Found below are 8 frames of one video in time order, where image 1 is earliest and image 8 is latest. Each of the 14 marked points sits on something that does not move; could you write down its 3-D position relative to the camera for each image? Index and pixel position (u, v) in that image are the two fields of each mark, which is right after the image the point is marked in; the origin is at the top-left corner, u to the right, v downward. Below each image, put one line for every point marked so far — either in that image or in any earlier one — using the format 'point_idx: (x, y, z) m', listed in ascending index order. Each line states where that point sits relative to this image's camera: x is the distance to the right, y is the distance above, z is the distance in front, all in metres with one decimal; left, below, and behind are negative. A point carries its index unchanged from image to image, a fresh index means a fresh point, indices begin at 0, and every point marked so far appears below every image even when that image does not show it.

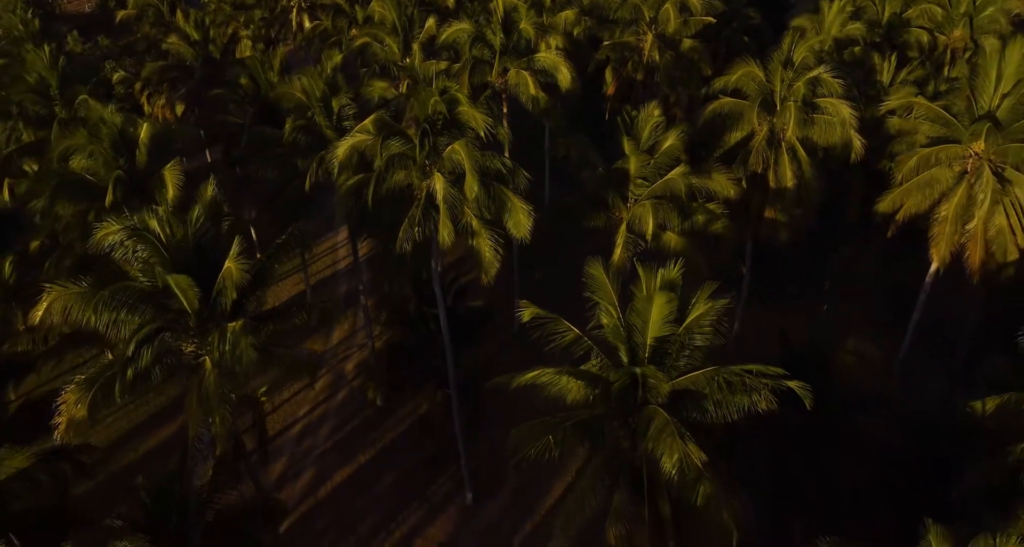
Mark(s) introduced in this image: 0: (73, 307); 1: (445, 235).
0: (-7.5, -0.6, +14.2) m
1: (-1.4, +0.9, +17.7) m
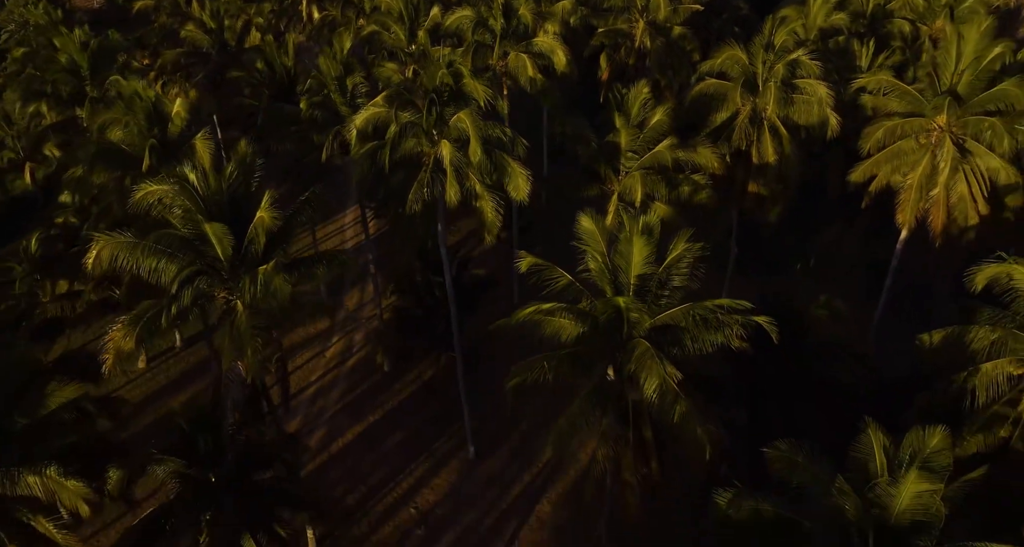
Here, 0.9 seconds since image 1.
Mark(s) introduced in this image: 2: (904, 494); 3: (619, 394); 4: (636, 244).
0: (-7.5, +0.4, +16.0) m
1: (-1.4, +1.9, +19.4) m
2: (+5.6, -3.1, +12.1) m
3: (+2.1, -2.4, +16.1) m
4: (+2.4, +0.7, +16.1) m
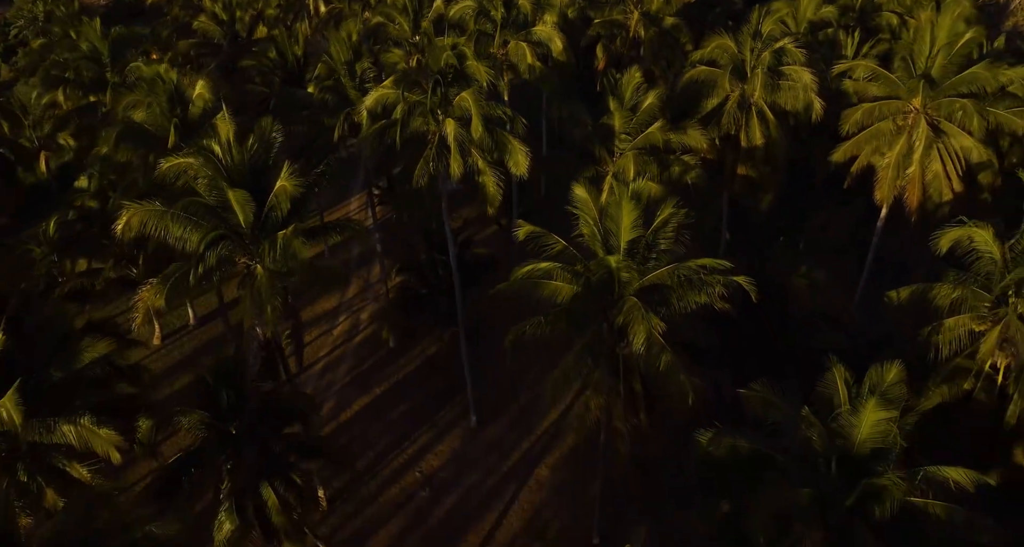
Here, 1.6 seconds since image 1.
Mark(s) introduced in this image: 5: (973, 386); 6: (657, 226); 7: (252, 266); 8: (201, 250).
0: (-7.6, +1.1, +17.3) m
1: (-1.4, +2.7, +20.8) m
2: (+5.6, -2.4, +13.4) m
3: (+2.1, -1.6, +17.4) m
4: (+2.4, +1.4, +17.4) m
5: (+9.4, -2.3, +16.8) m
6: (+3.1, +1.1, +17.8) m
7: (-5.7, +0.1, +18.3) m
8: (-6.5, +0.5, +17.5) m
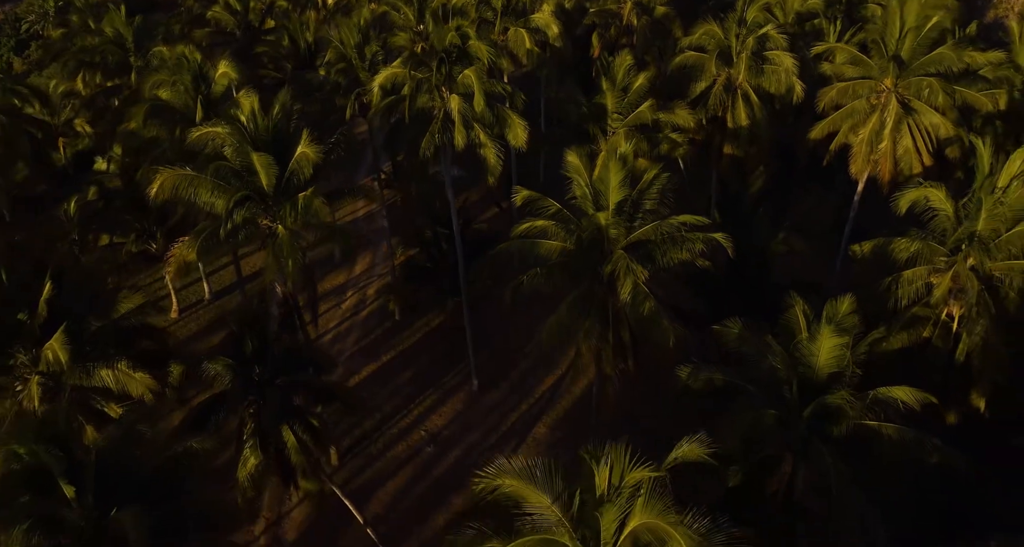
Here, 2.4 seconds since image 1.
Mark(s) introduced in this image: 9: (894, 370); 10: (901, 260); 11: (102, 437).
0: (-7.6, +2.1, +19.1) m
1: (-1.4, +3.6, +22.5) m
2: (+5.6, -1.4, +15.1) m
3: (+2.0, -0.6, +19.2) m
4: (+2.3, +2.4, +19.1) m
5: (+9.3, -1.3, +18.5) m
6: (+3.1, +2.0, +19.5) m
7: (-5.7, +1.1, +20.0) m
8: (-6.5, +1.5, +19.2) m
9: (+8.6, -2.2, +18.6) m
10: (+8.7, +0.3, +18.7) m
11: (-7.4, -2.6, +15.4) m
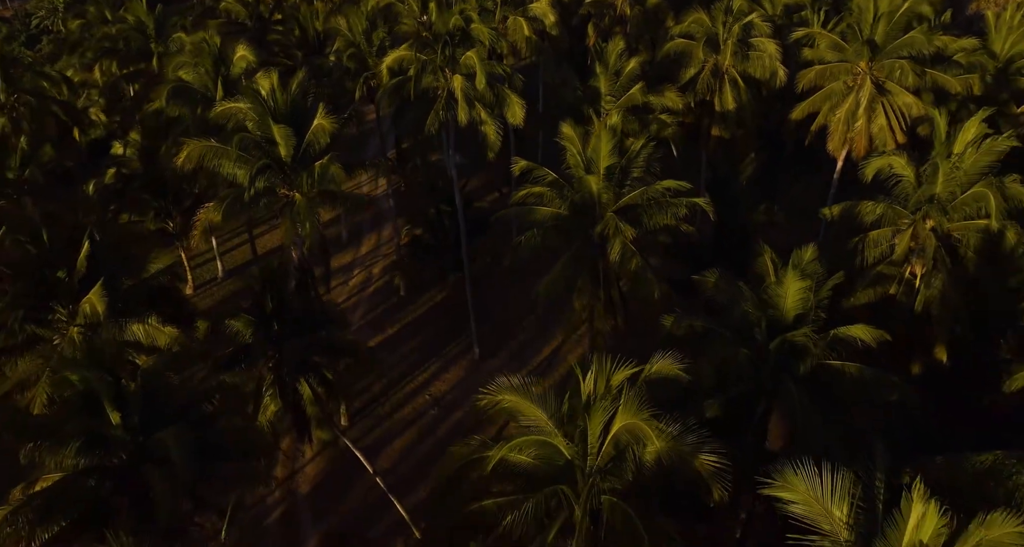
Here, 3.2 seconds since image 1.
0: (-7.6, +3.0, +20.8) m
1: (-1.5, +4.6, +24.2) m
2: (+5.6, -0.4, +16.8) m
3: (+2.0, +0.3, +20.8) m
4: (+2.3, +3.3, +20.8) m
5: (+9.3, -0.4, +20.2) m
6: (+3.0, +3.0, +21.2) m
7: (-5.7, +2.1, +21.7) m
8: (-6.6, +2.4, +20.9) m
9: (+8.6, -1.3, +20.3) m
10: (+8.7, +1.2, +20.4) m
11: (-7.4, -1.7, +17.1) m
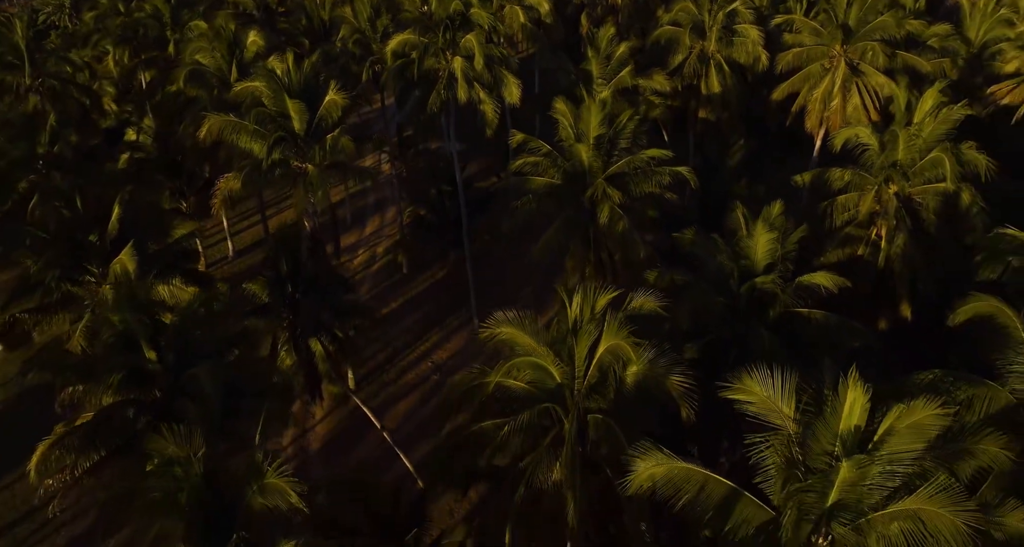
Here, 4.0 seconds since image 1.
0: (-7.7, +4.0, +22.5) m
1: (-1.6, +5.6, +25.9) m
2: (+5.5, +0.6, +18.5) m
3: (+1.9, +1.3, +22.6) m
4: (+2.2, +4.3, +22.6) m
5: (+9.2, +0.6, +22.0) m
6: (+2.9, +4.0, +22.9) m
7: (-5.8, +3.0, +23.4) m
8: (-6.6, +3.4, +22.6) m
9: (+8.5, -0.3, +22.0) m
10: (+8.6, +2.2, +22.1) m
11: (-7.5, -0.7, +18.8) m
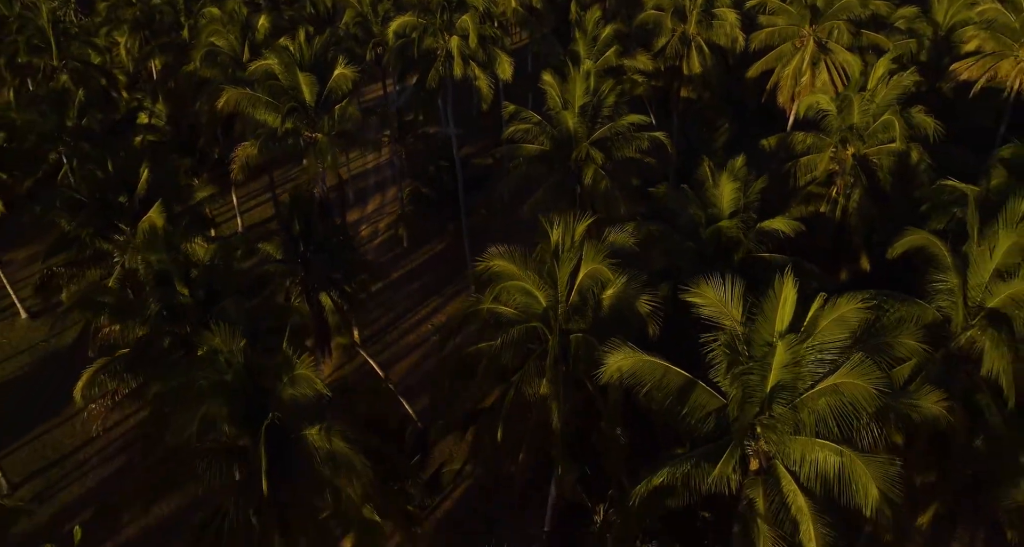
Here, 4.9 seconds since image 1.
0: (-7.9, +5.2, +24.6) m
1: (-1.8, +6.8, +28.1) m
2: (+5.3, +1.9, +20.7) m
3: (+1.7, +2.6, +24.7) m
4: (+2.0, +5.6, +24.7) m
5: (+9.0, +1.9, +24.1) m
6: (+2.7, +5.3, +25.1) m
7: (-6.1, +4.3, +25.5) m
8: (-6.9, +4.6, +24.7) m
9: (+8.3, +1.1, +24.2) m
10: (+8.4, +3.6, +24.3) m
11: (-7.7, +0.5, +20.9) m
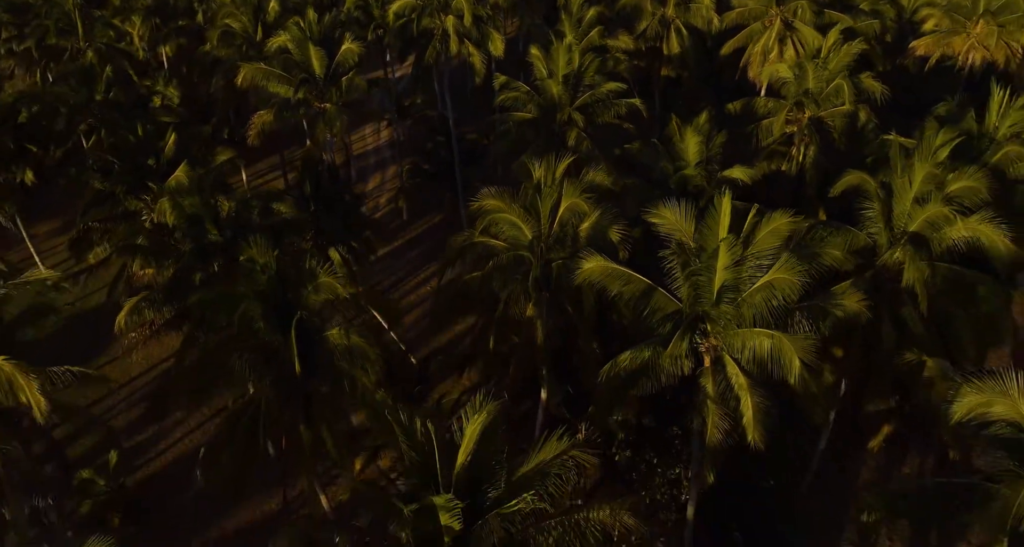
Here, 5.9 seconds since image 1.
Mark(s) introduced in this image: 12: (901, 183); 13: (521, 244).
0: (-8.2, +6.7, +27.2) m
1: (-2.2, +8.3, +30.7) m
2: (+5.0, +3.4, +23.3) m
3: (+1.4, +4.1, +27.3) m
4: (+1.7, +7.1, +27.3) m
5: (+8.7, +3.5, +26.8) m
6: (+2.4, +6.8, +27.7) m
7: (-6.4, +5.7, +28.1) m
8: (-7.2, +6.1, +27.3) m
9: (+8.0, +2.6, +26.9) m
10: (+8.1, +5.1, +26.9) m
11: (-7.9, +2.0, +23.5) m
12: (+8.7, +2.0, +18.7) m
13: (+0.2, +0.7, +19.8) m
